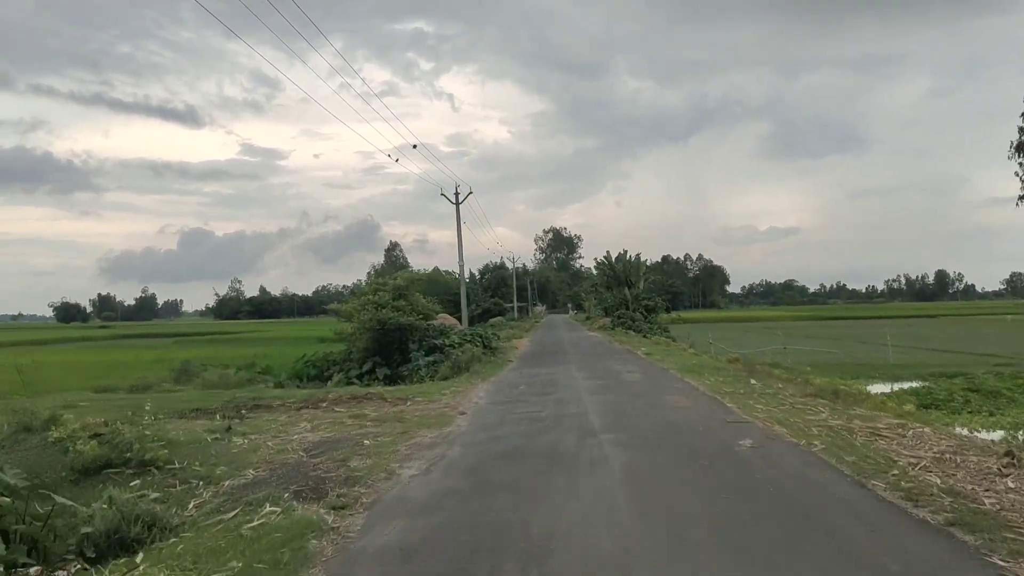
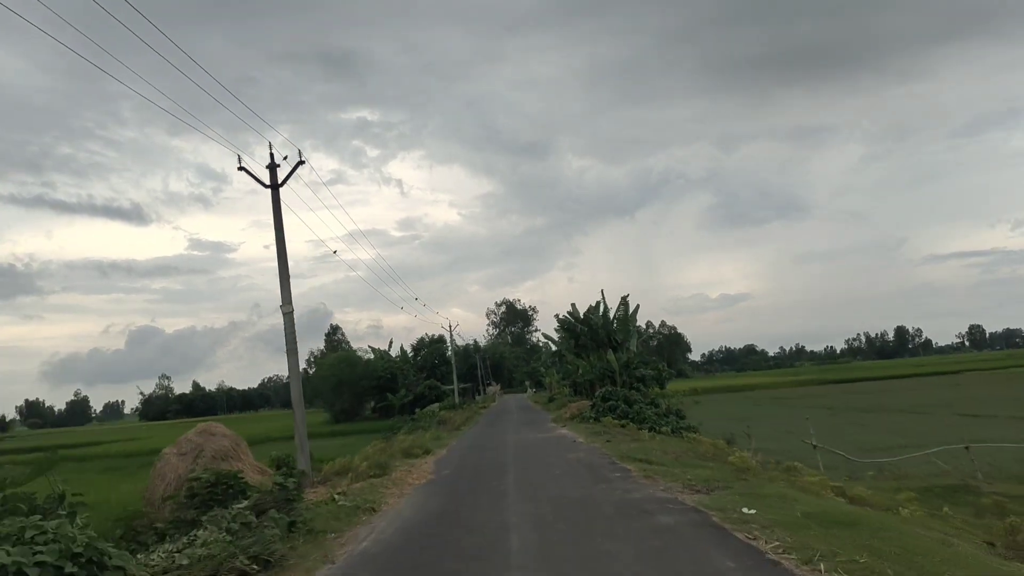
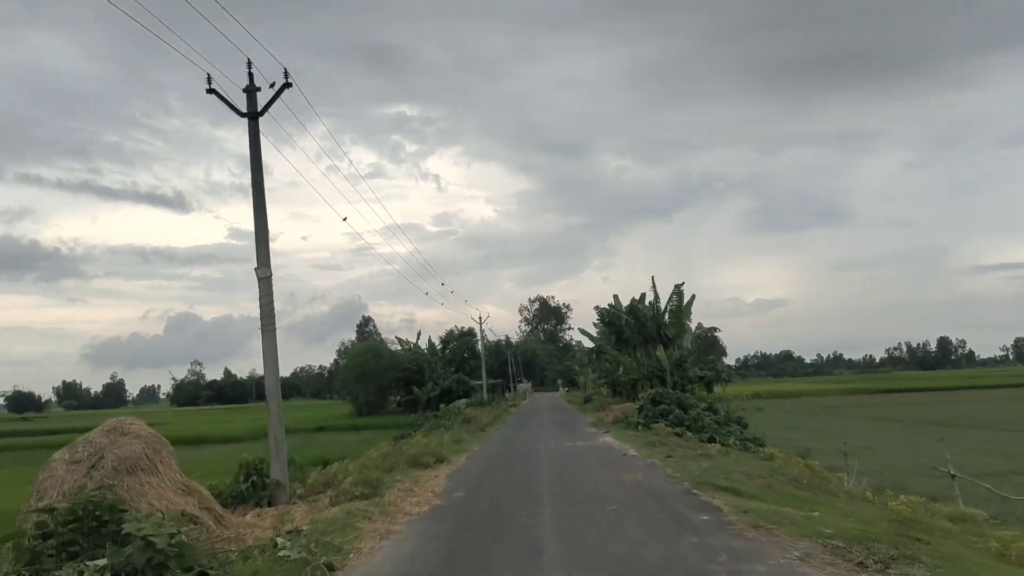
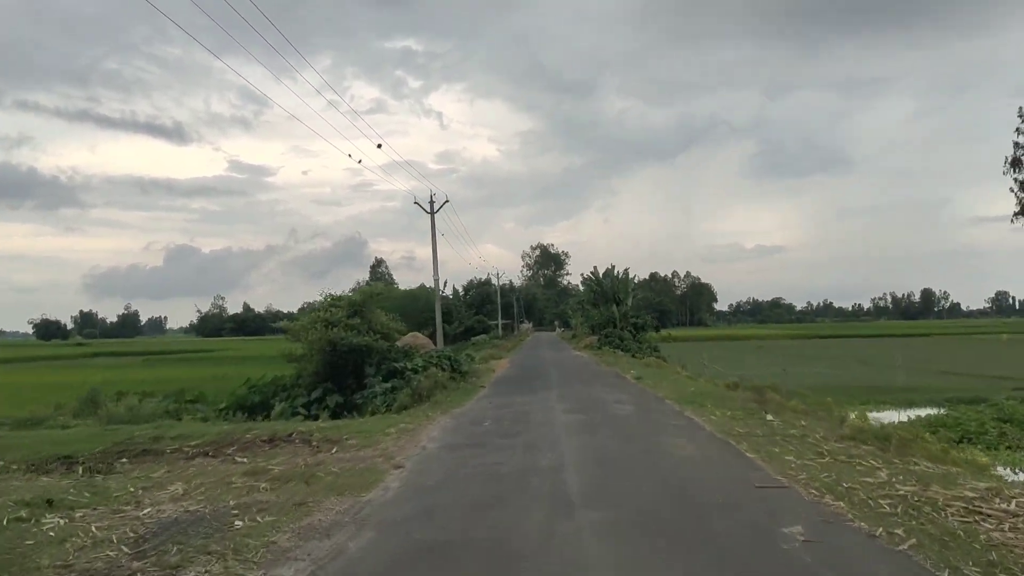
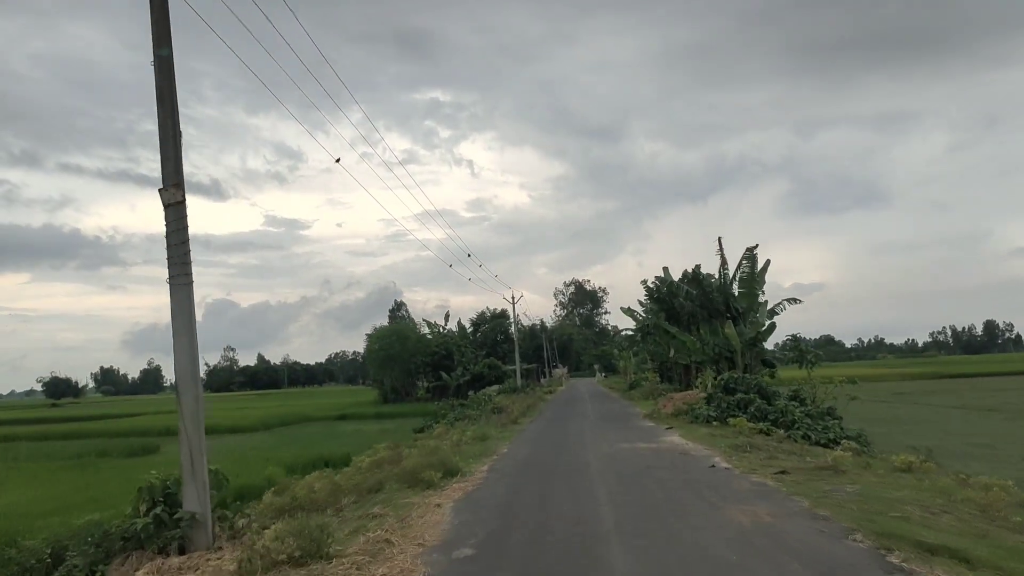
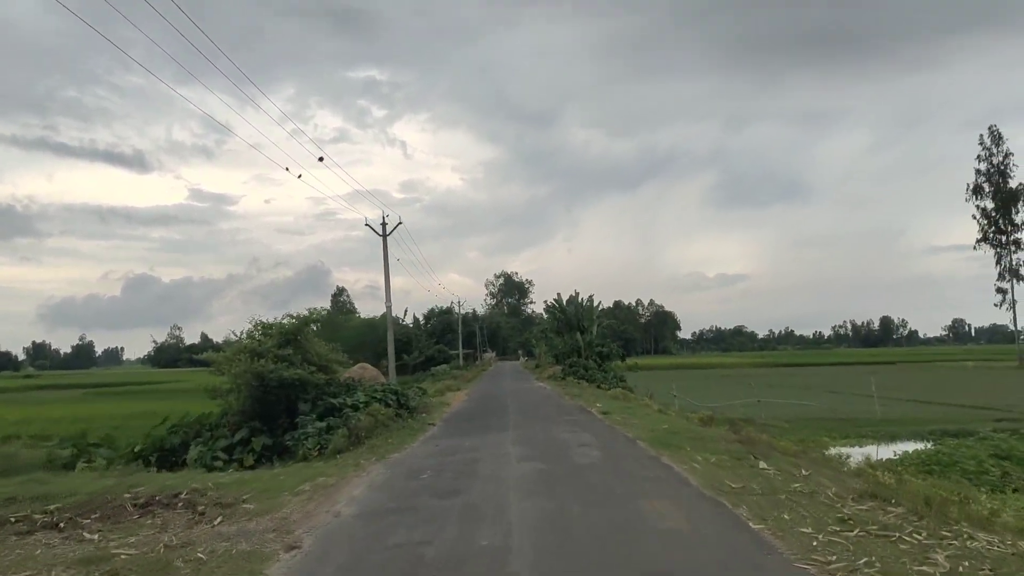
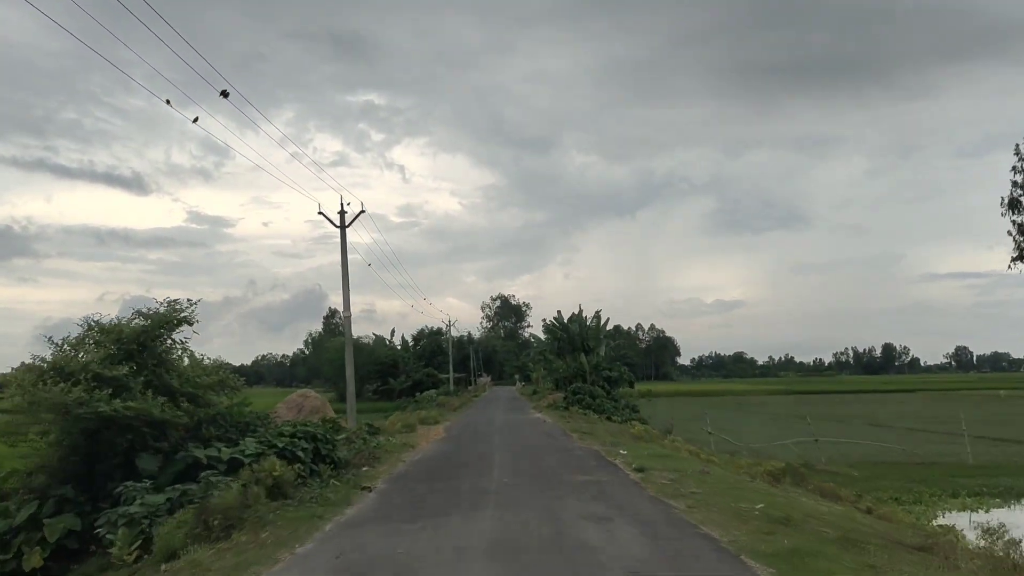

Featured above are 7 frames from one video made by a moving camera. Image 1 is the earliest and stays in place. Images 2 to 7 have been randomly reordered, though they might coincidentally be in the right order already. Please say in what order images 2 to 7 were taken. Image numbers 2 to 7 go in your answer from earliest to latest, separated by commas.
4, 6, 7, 2, 3, 5
